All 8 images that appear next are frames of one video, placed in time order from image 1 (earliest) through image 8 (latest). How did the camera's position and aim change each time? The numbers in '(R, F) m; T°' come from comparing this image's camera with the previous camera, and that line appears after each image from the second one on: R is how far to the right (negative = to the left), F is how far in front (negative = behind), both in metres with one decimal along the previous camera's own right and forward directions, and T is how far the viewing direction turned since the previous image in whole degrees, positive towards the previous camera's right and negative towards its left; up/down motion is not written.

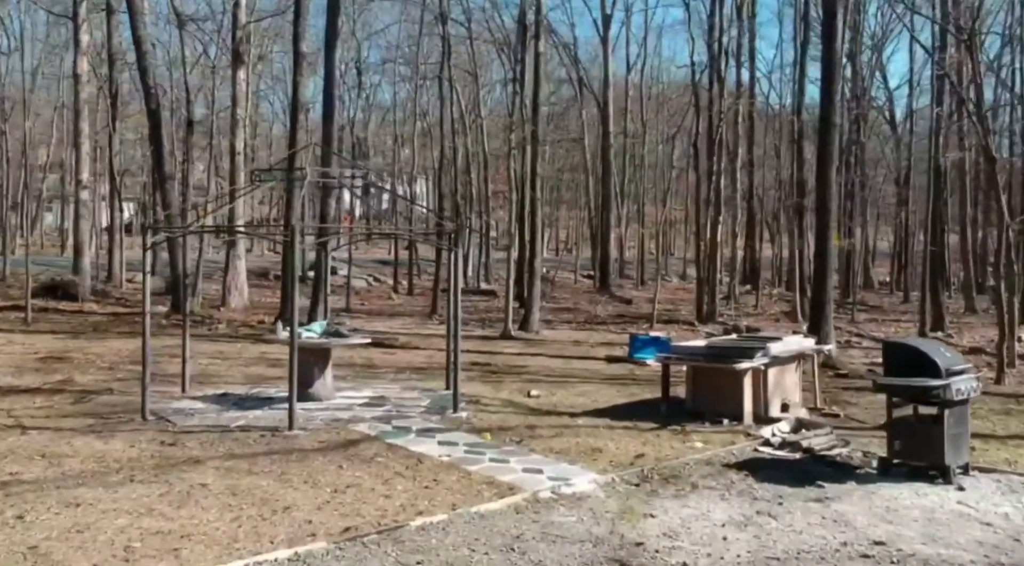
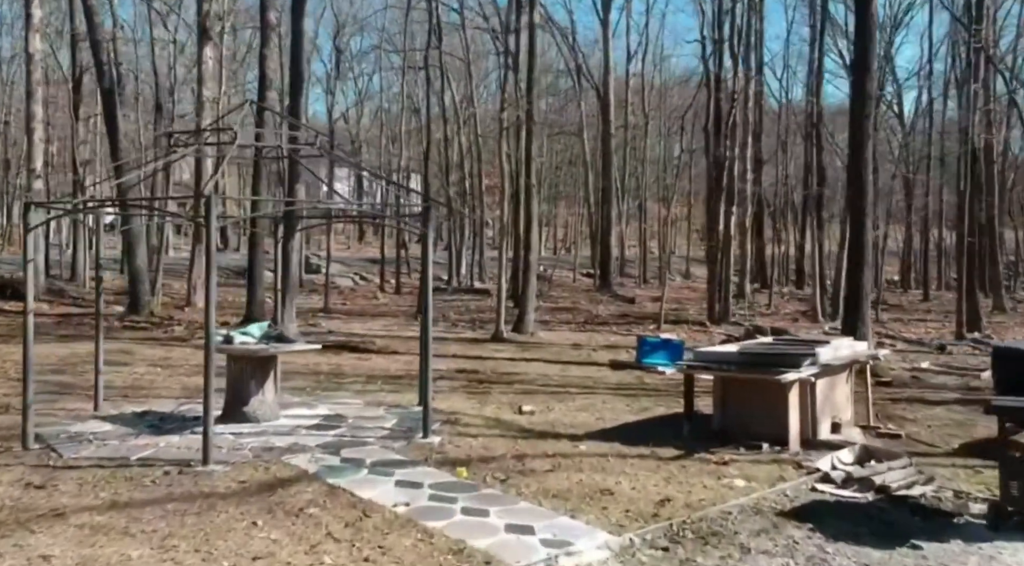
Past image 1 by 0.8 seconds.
(+0.1, +2.2) m; 0°
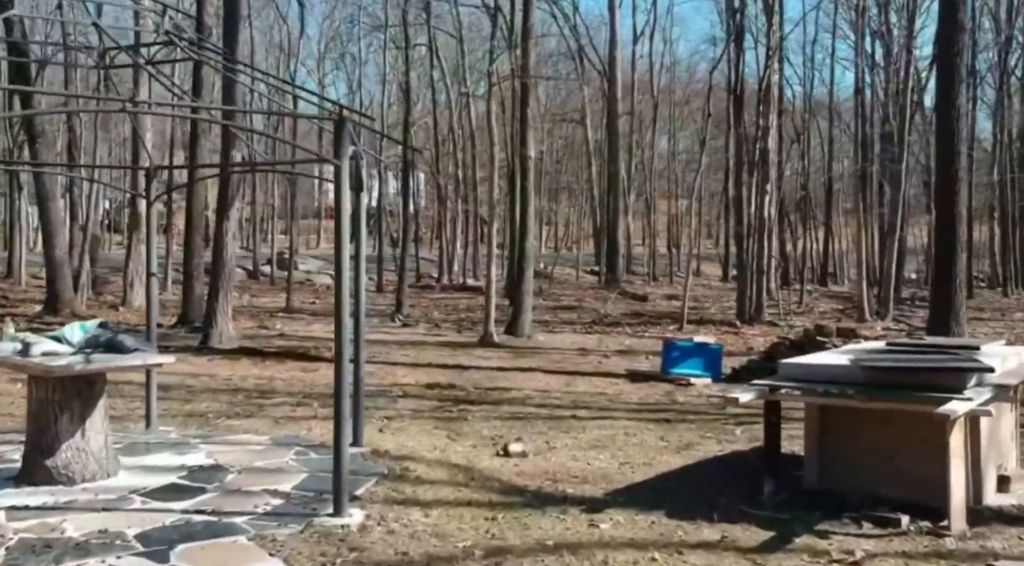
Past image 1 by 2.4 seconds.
(+0.1, +3.5) m; 0°
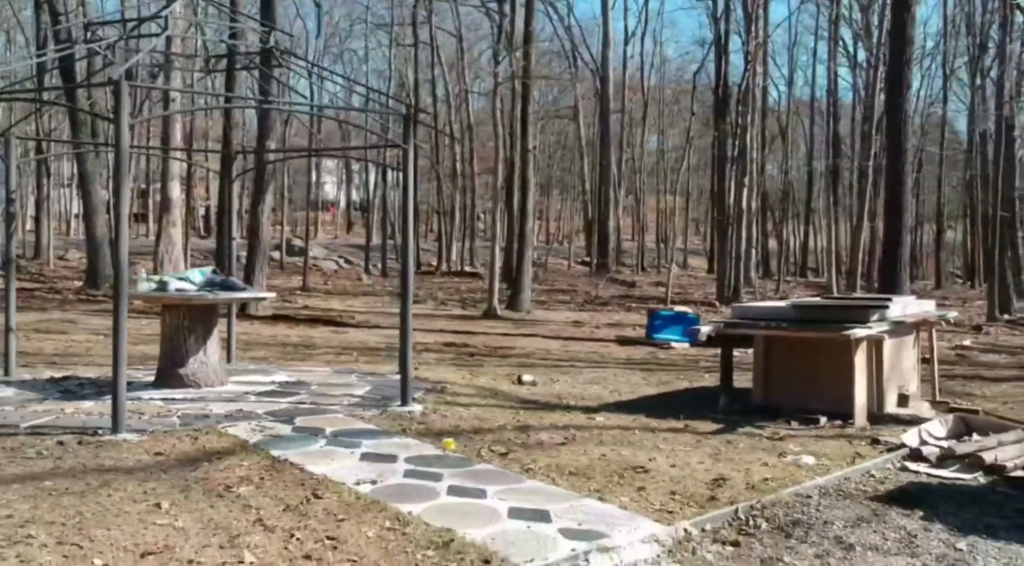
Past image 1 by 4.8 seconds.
(-0.2, -1.8) m; +1°
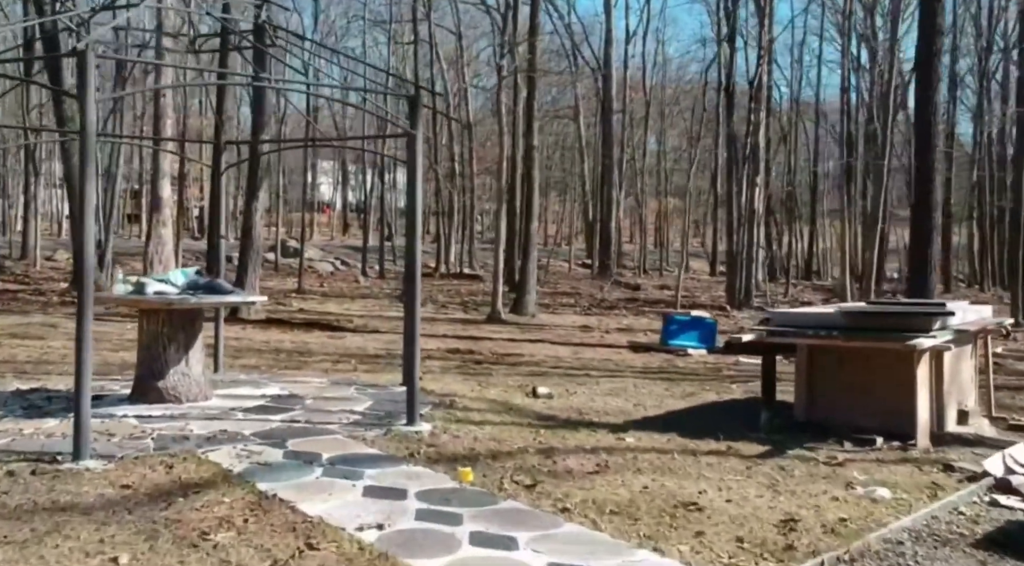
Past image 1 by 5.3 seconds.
(-0.1, +0.8) m; 0°
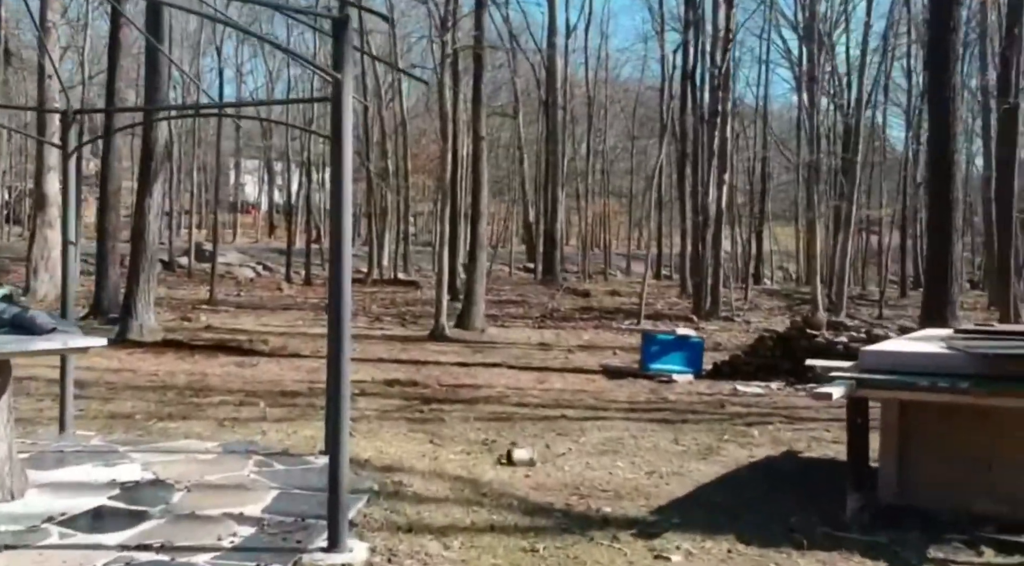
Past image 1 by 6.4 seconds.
(-0.2, +2.3) m; +3°
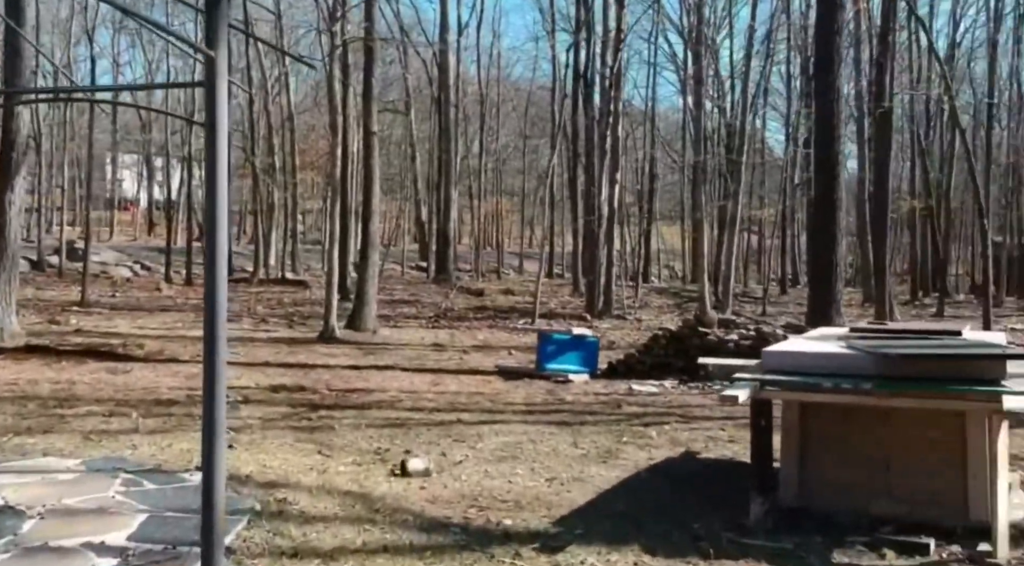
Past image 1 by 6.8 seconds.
(0.0, +0.3) m; +5°
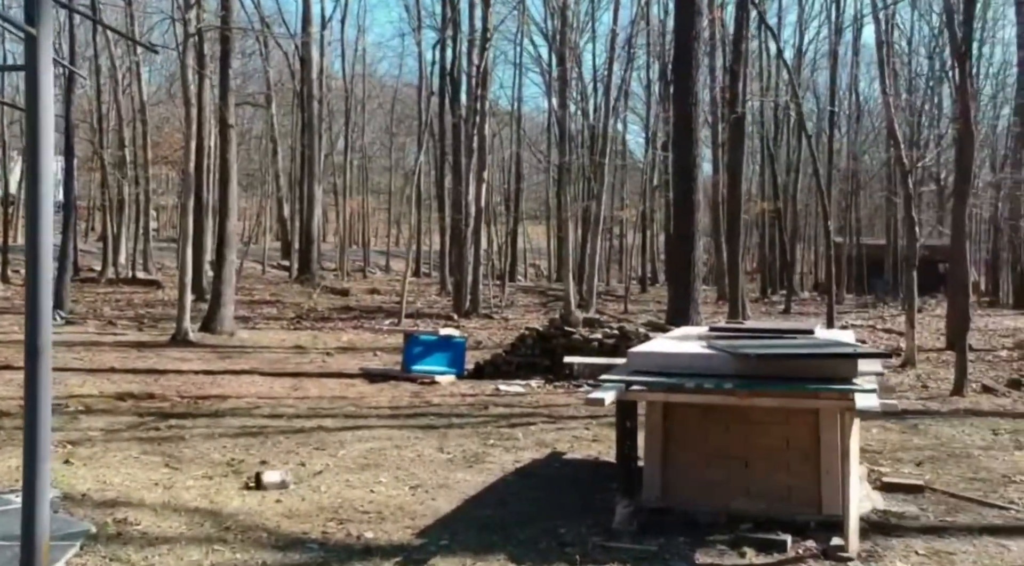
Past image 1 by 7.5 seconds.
(0.0, +0.2) m; +7°
